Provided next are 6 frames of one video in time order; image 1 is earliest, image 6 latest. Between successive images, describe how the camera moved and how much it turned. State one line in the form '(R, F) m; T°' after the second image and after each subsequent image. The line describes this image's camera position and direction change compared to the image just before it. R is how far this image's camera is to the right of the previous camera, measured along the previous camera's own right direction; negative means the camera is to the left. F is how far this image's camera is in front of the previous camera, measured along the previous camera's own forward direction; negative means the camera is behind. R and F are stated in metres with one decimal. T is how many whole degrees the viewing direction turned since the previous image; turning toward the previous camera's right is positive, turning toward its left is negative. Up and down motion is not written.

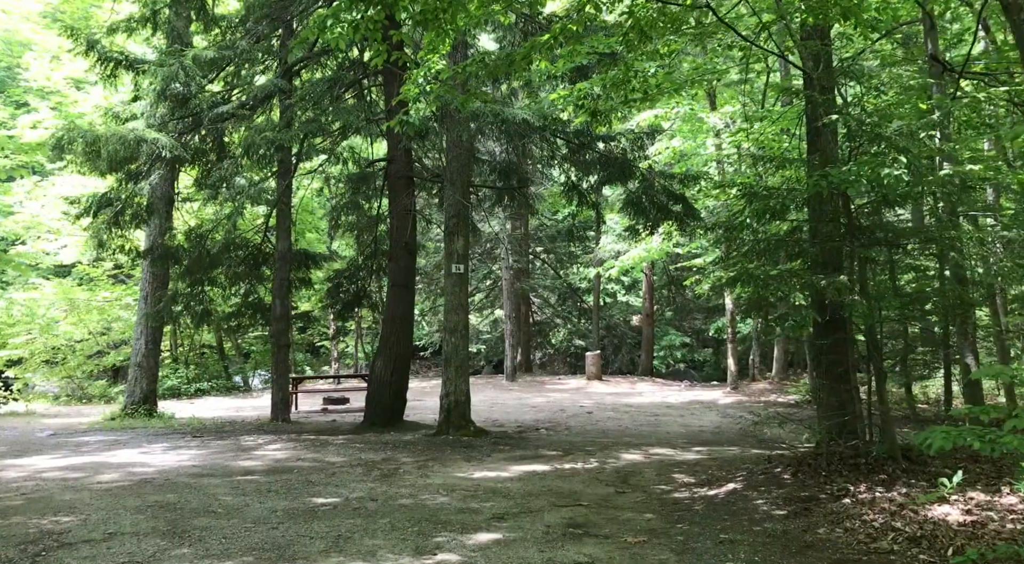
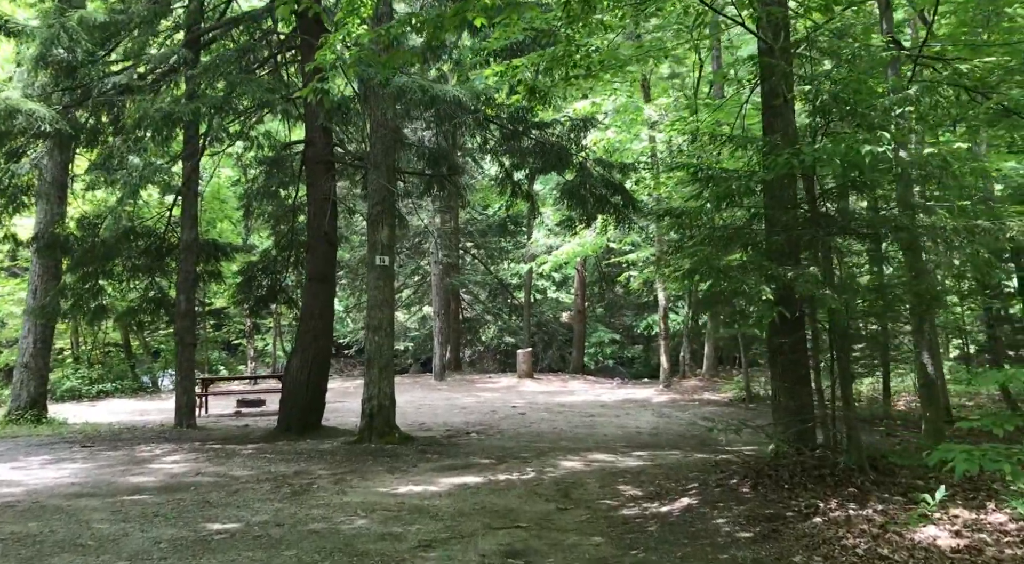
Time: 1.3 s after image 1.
(0.0, +0.9) m; +5°
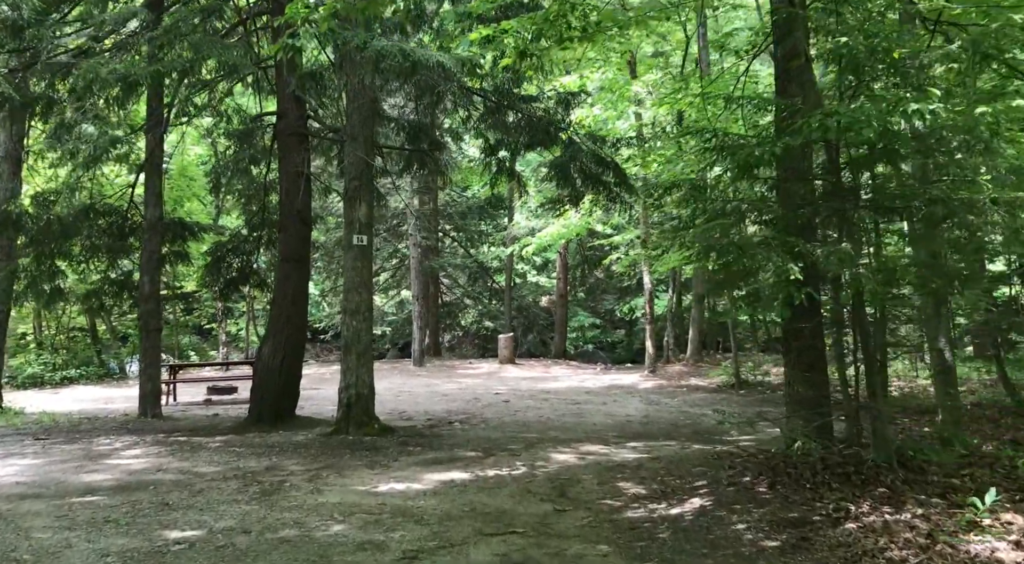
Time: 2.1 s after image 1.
(-0.1, +0.7) m; +2°
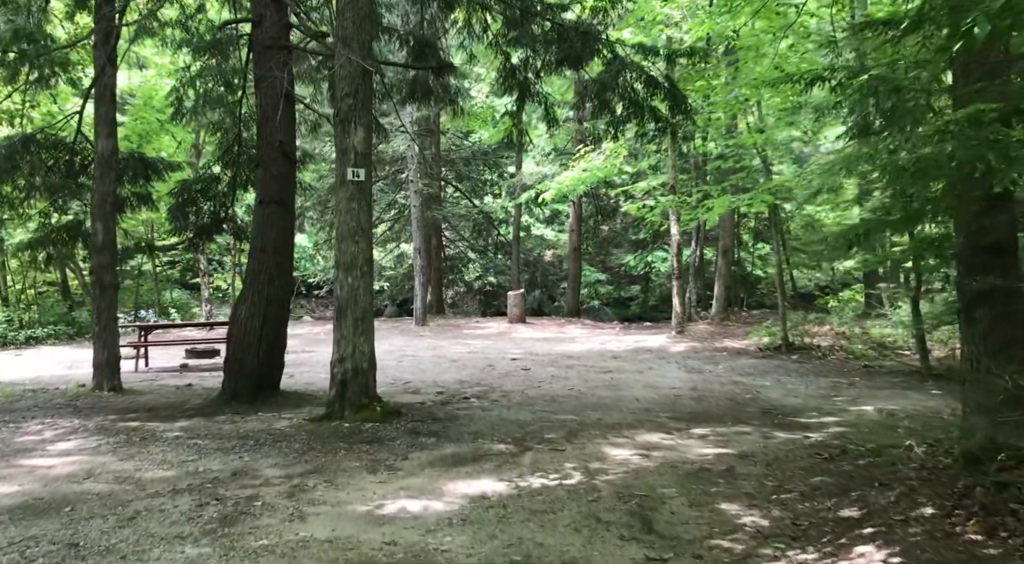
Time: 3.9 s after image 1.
(-0.4, +2.1) m; 0°
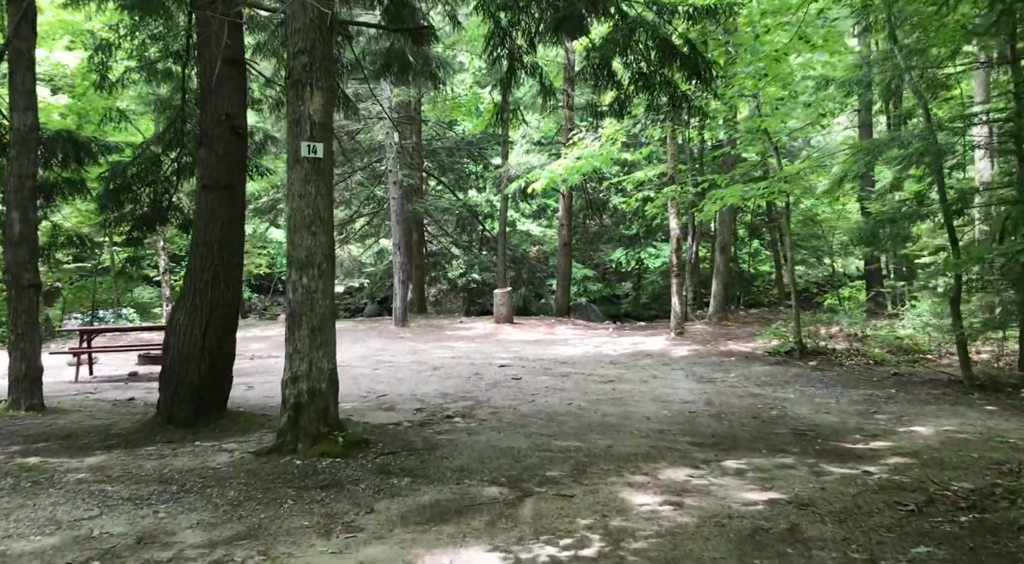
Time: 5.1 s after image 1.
(-0.1, +1.5) m; +1°
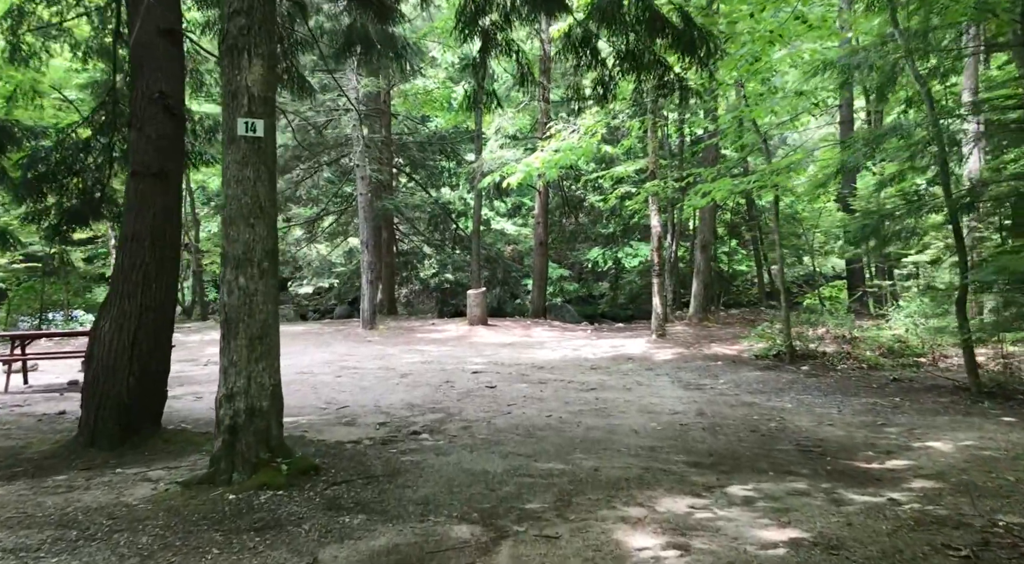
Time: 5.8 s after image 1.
(0.0, +0.9) m; +2°
